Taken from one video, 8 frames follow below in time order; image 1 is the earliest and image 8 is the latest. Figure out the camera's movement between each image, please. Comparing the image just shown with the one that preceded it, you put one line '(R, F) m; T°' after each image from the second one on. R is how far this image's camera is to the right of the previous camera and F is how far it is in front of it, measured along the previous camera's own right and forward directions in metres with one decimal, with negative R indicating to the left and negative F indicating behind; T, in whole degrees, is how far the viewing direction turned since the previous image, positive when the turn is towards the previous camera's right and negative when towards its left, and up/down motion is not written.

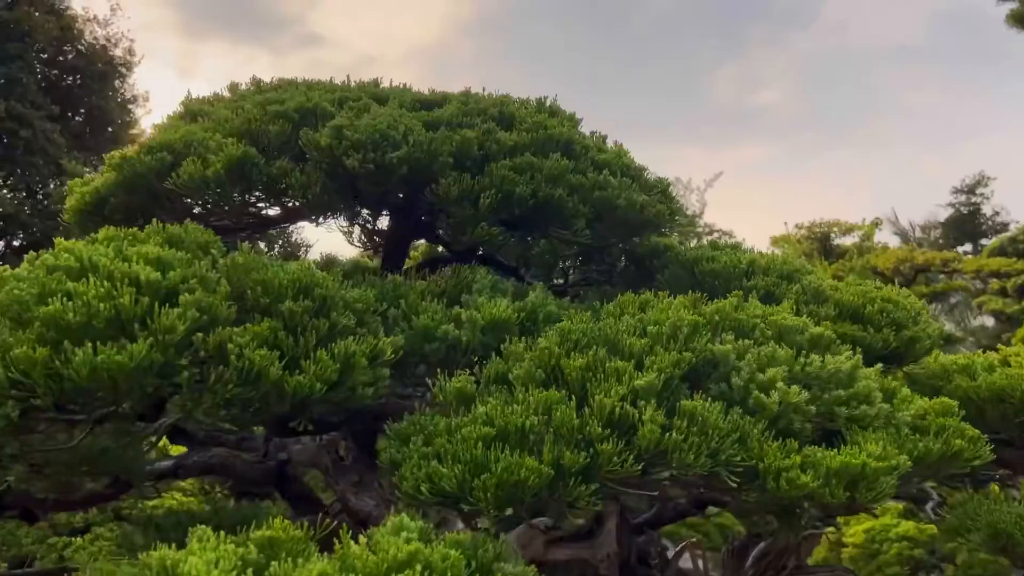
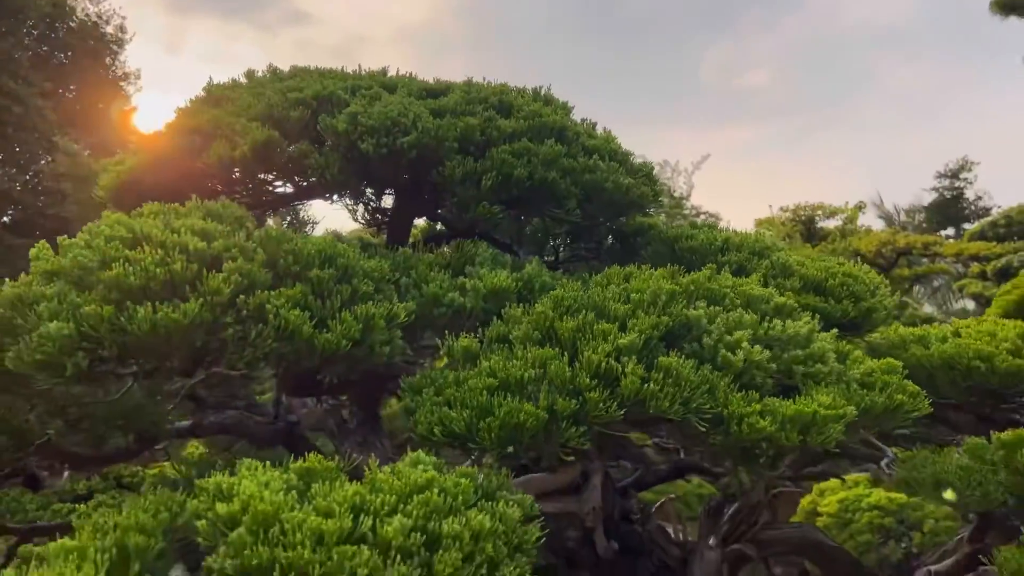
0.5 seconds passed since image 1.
(0.0, -0.2) m; +1°
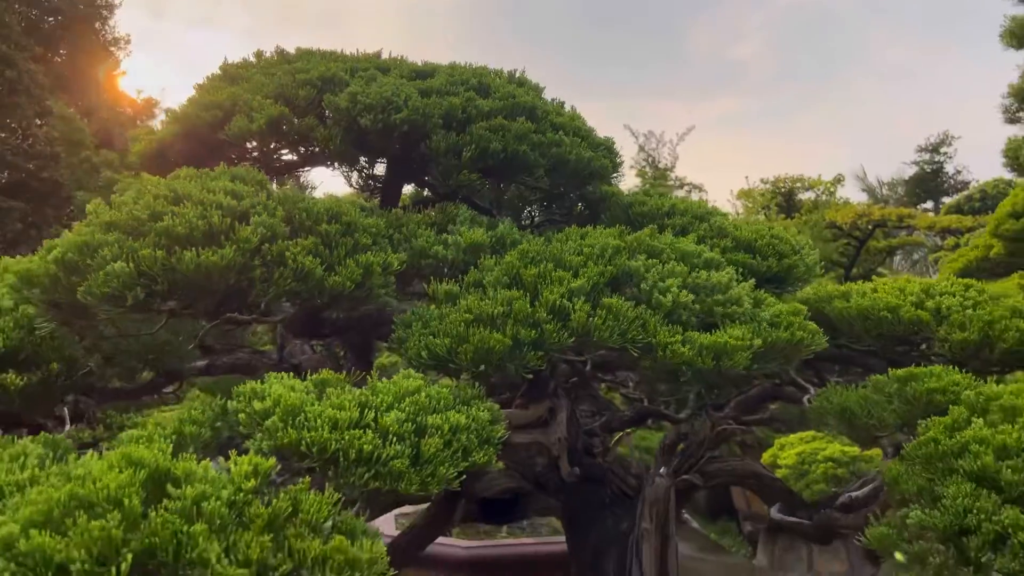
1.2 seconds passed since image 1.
(0.0, -0.3) m; +1°
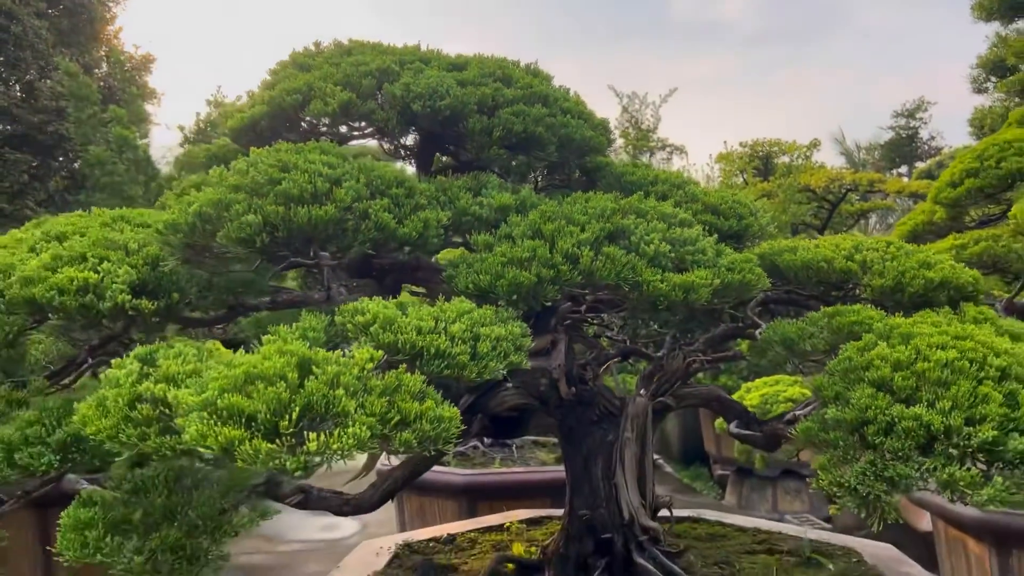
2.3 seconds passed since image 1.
(-0.1, -0.5) m; +1°
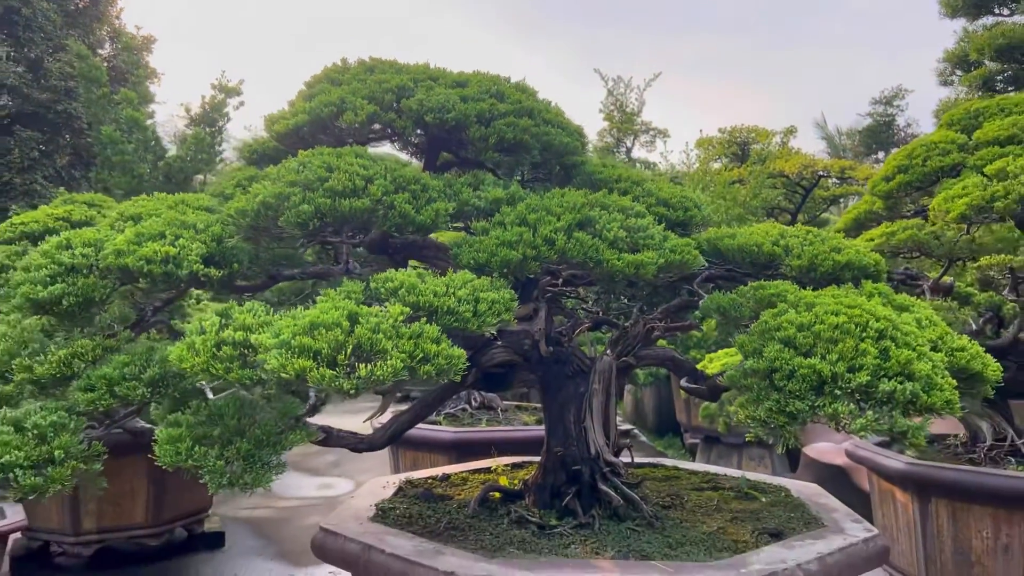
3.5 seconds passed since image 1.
(0.0, -0.6) m; +1°
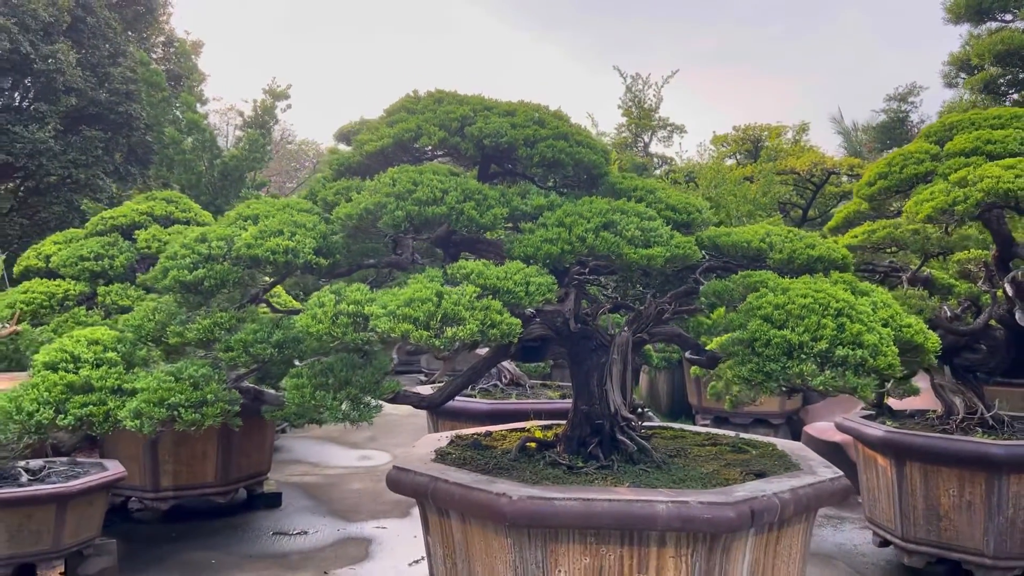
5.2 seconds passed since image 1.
(-0.1, -0.8) m; -1°
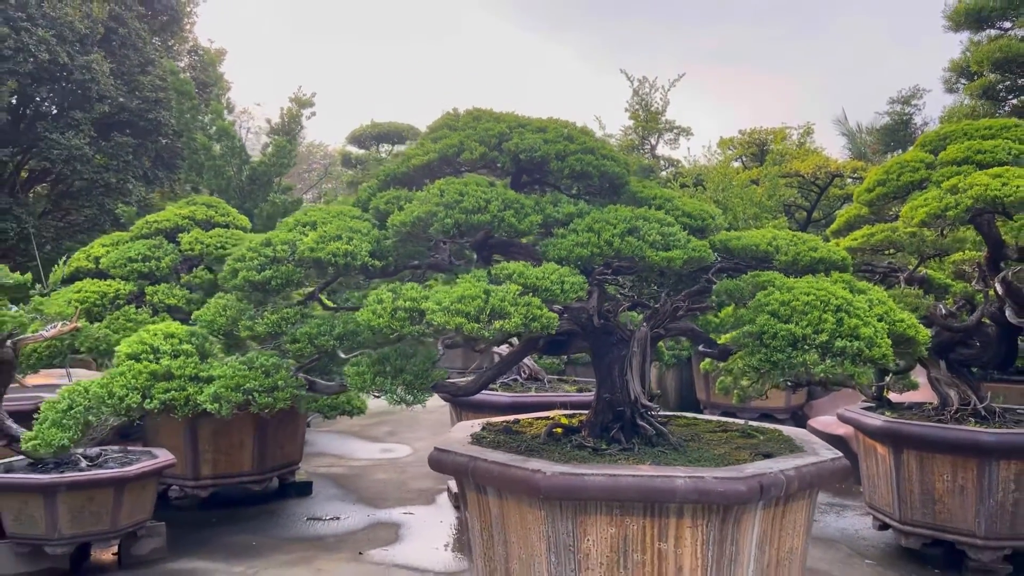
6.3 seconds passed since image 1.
(-0.1, -0.5) m; 0°
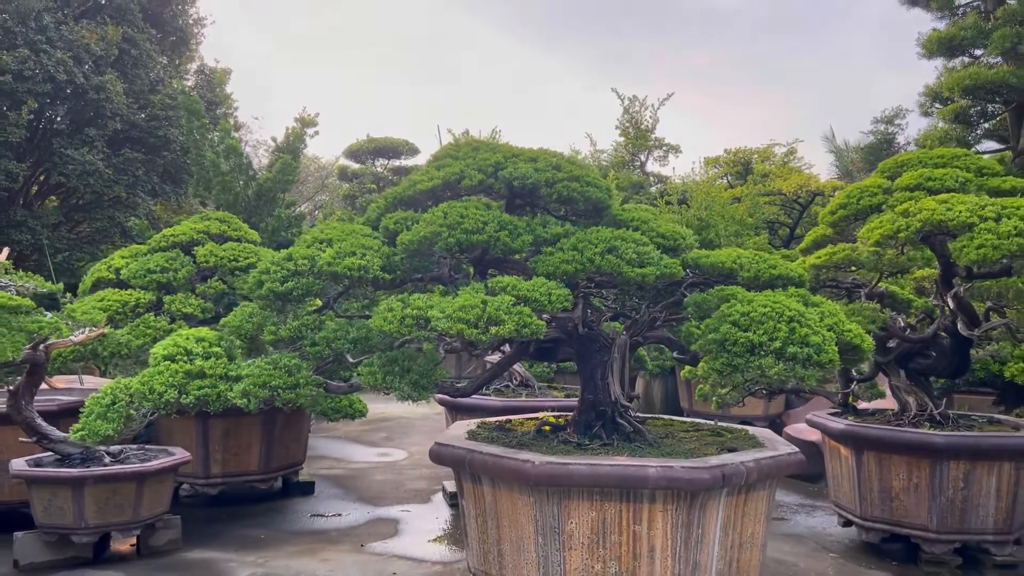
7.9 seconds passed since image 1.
(0.0, -0.6) m; +1°
